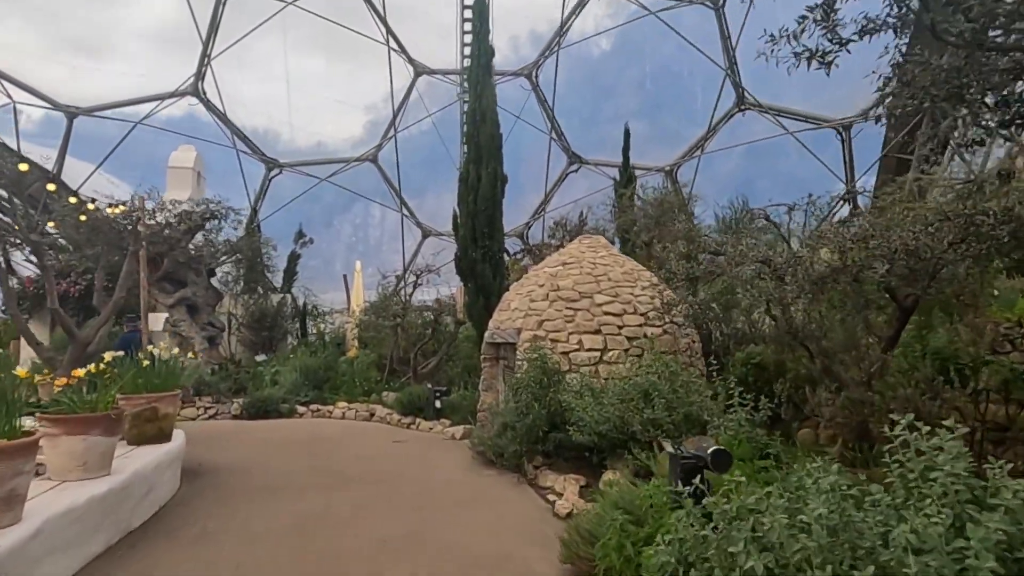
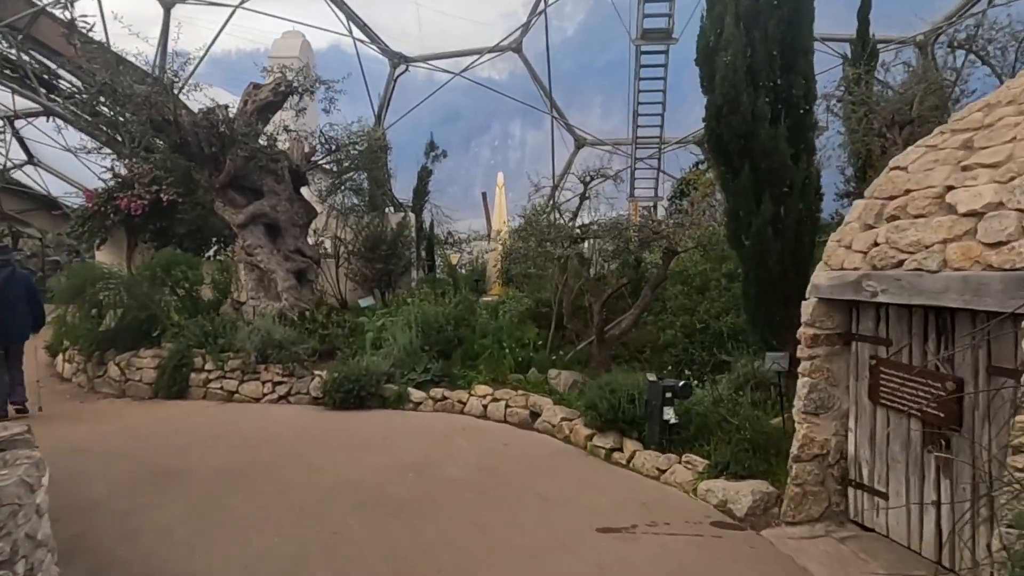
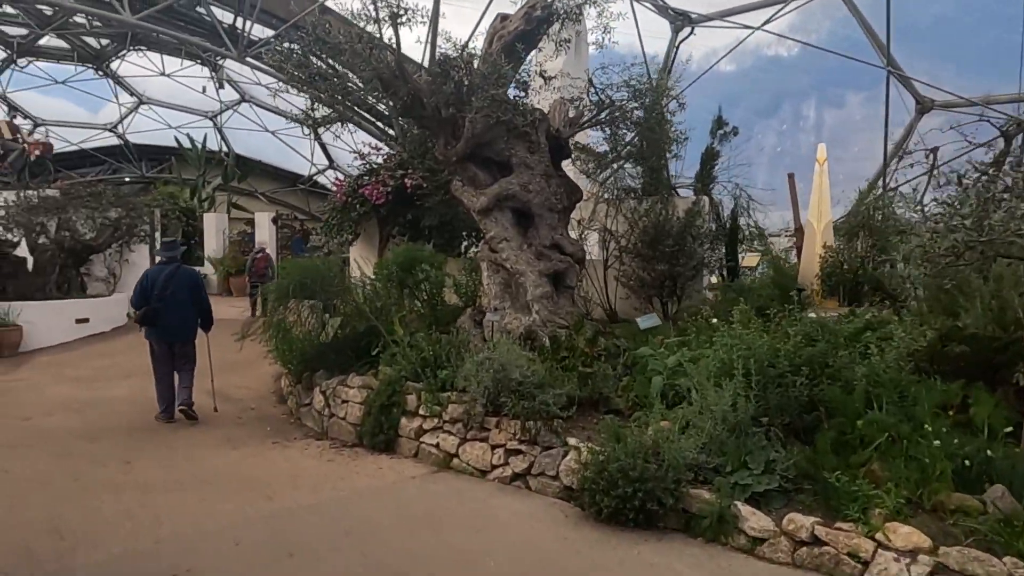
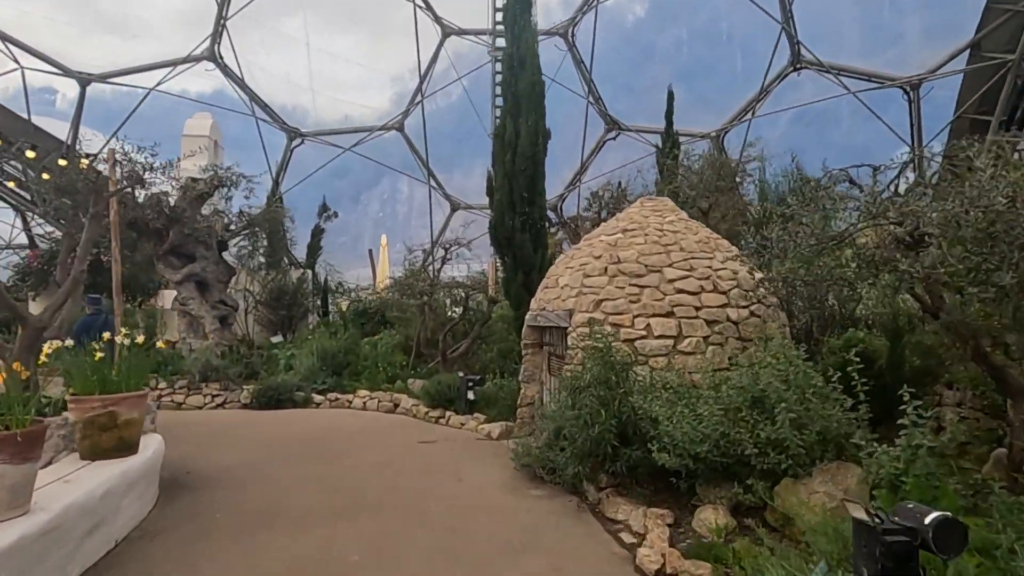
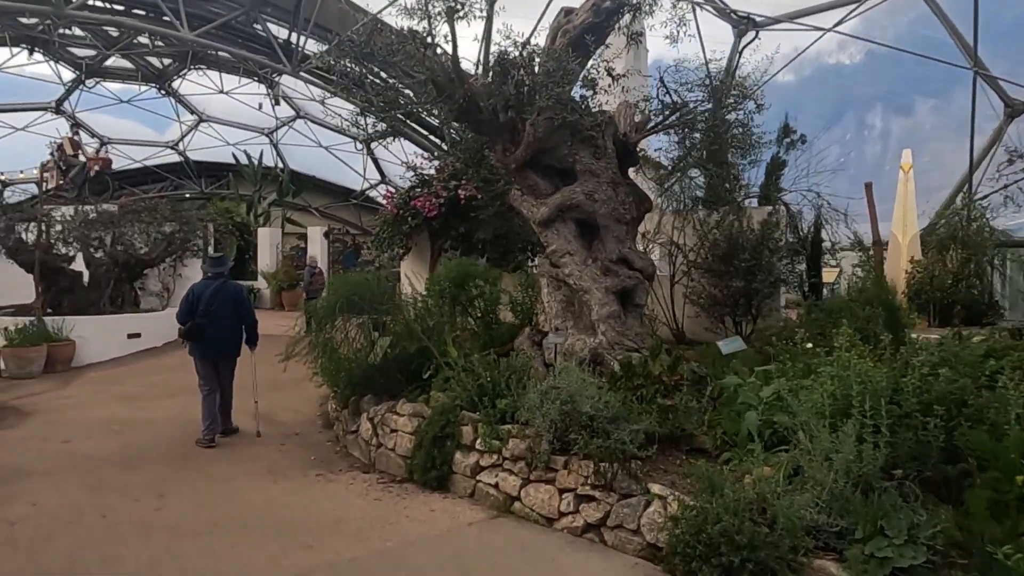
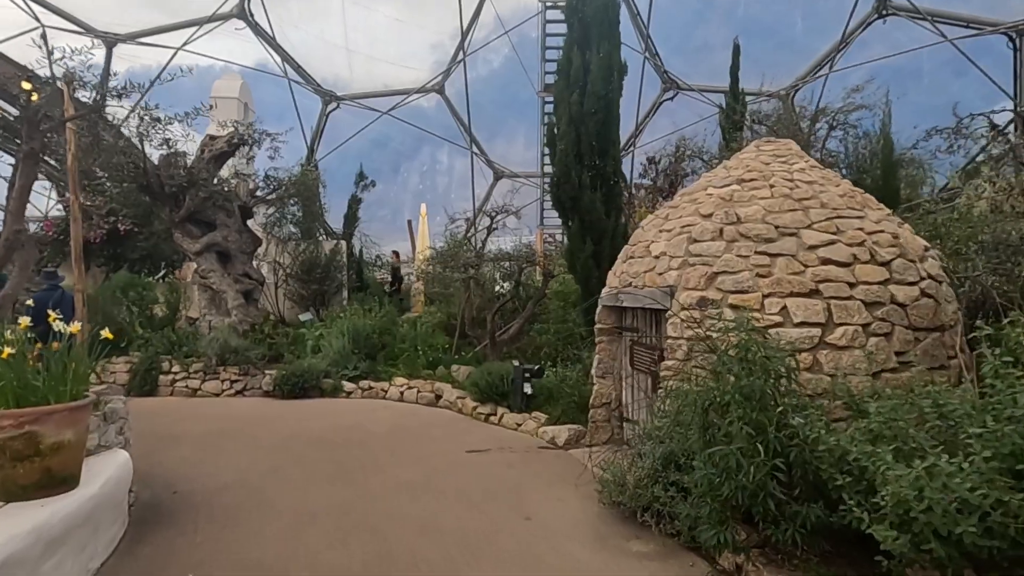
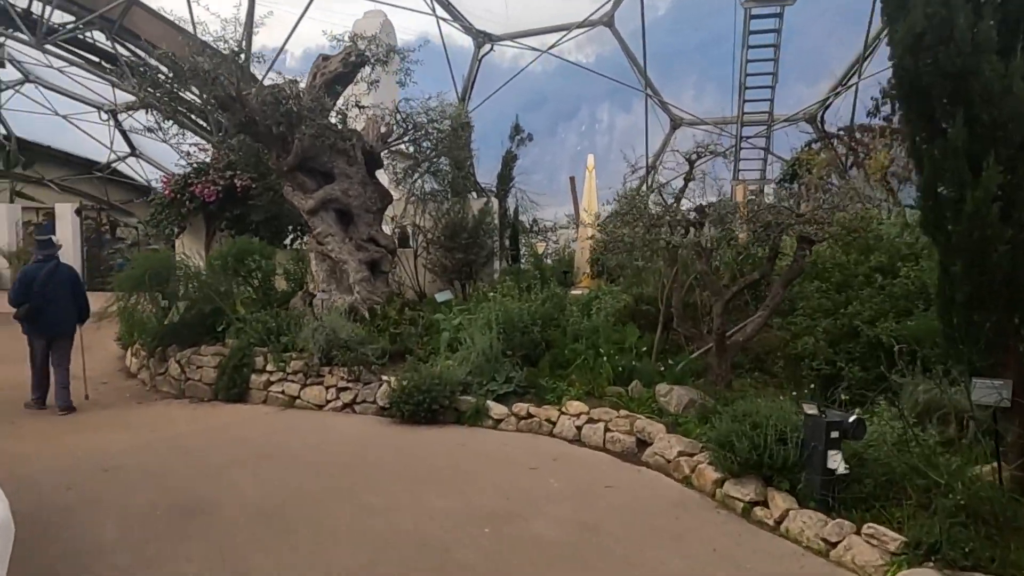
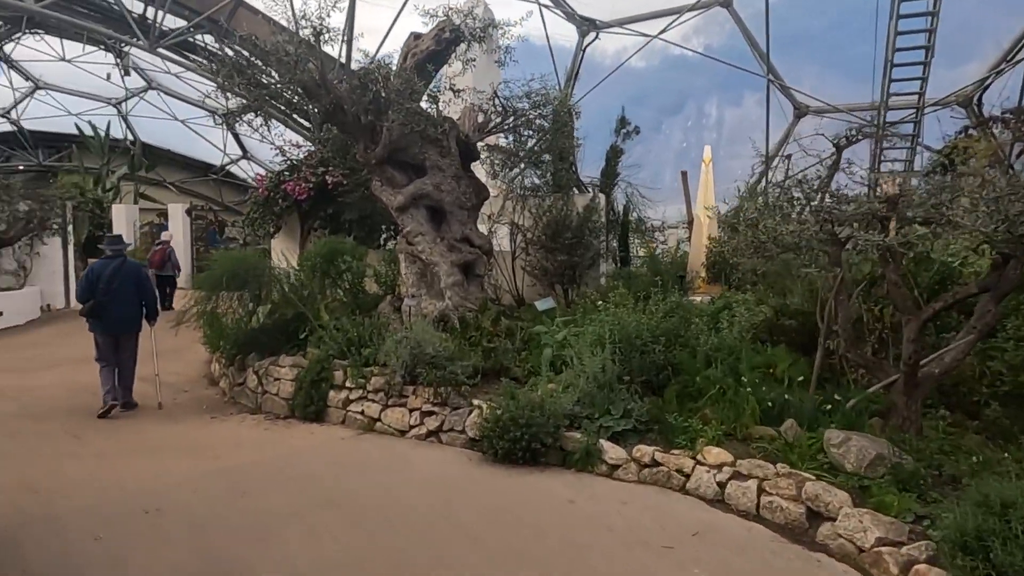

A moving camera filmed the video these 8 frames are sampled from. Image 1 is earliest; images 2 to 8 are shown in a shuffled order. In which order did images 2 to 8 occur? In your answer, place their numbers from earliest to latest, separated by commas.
4, 6, 2, 7, 8, 3, 5
